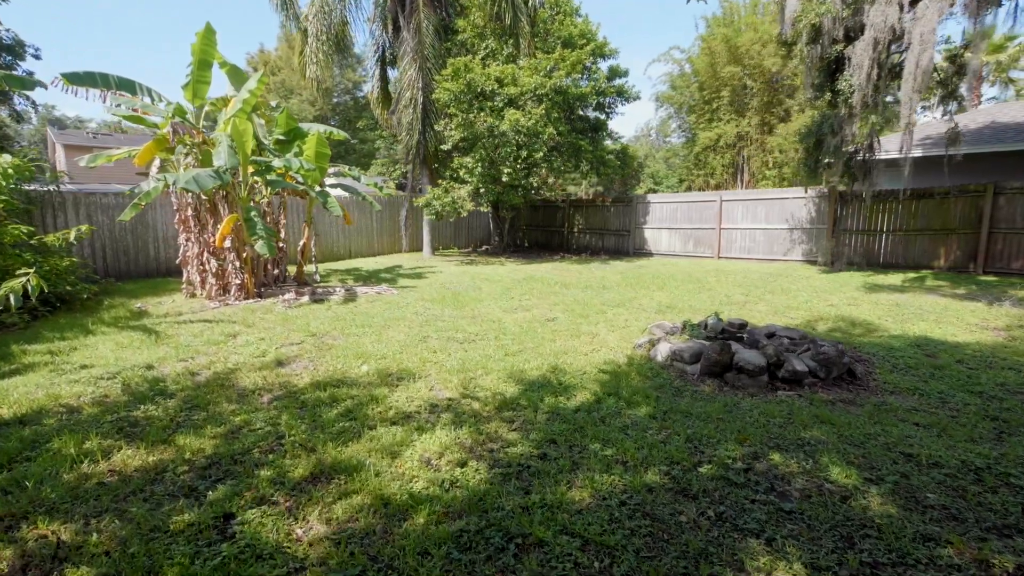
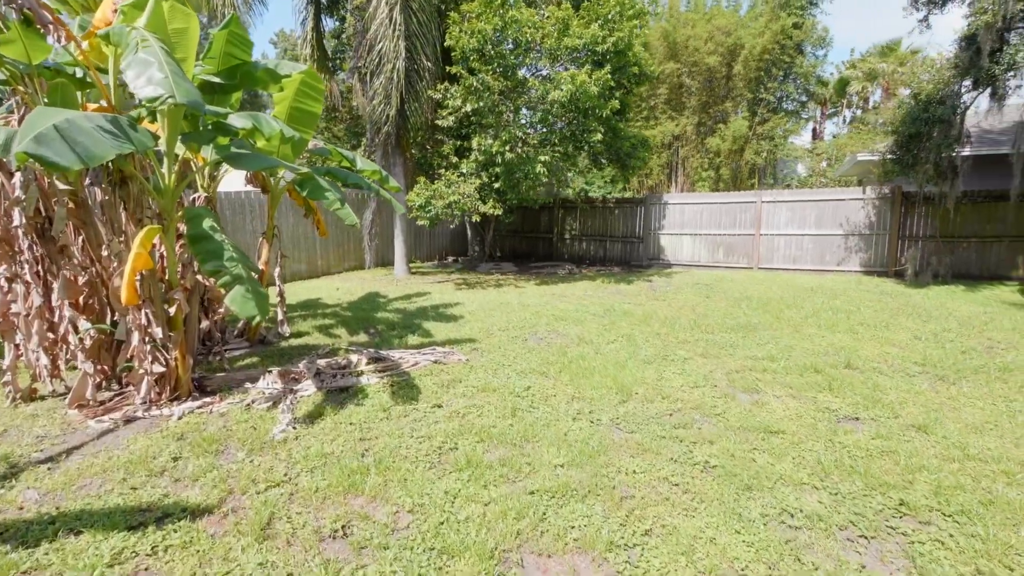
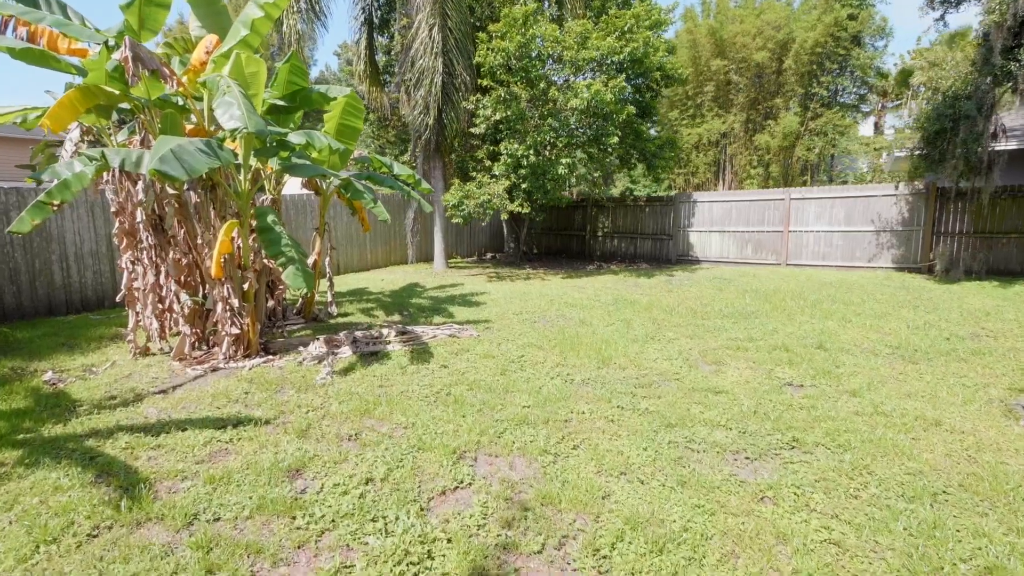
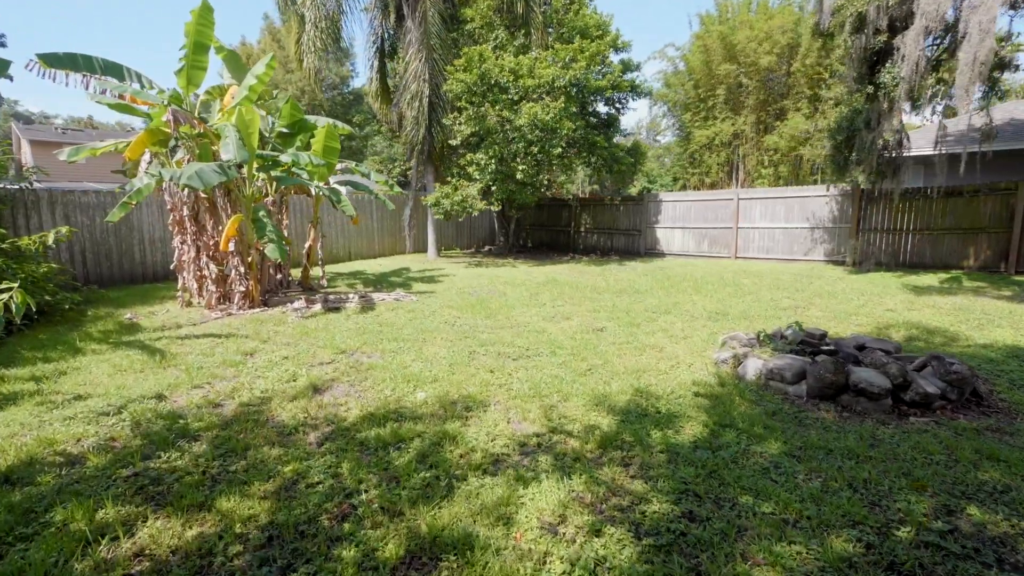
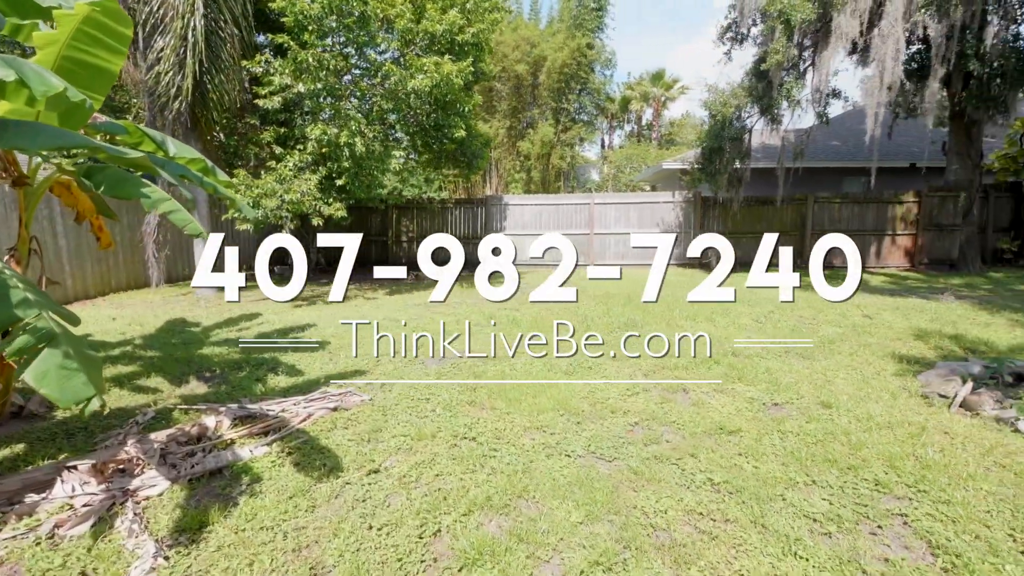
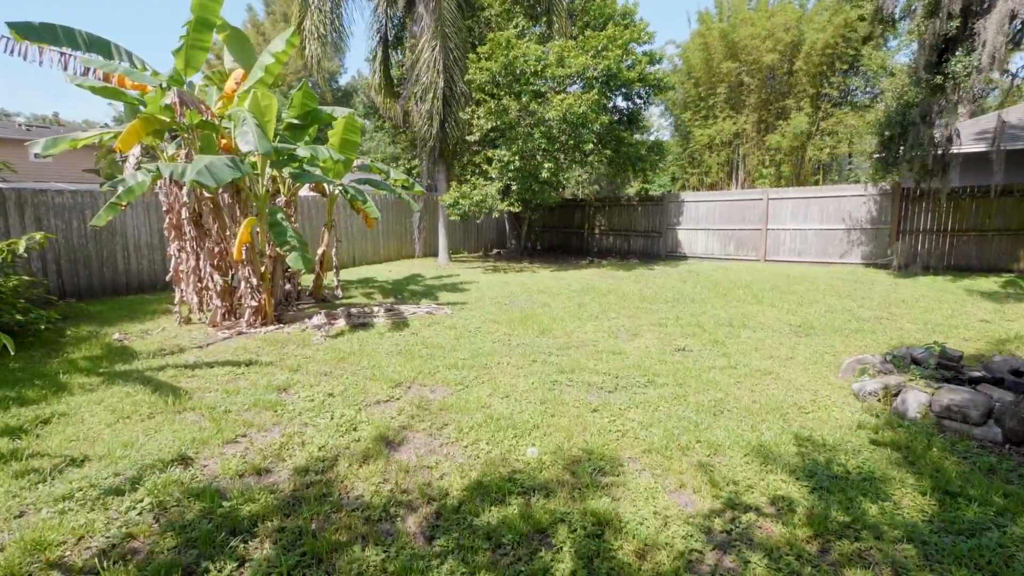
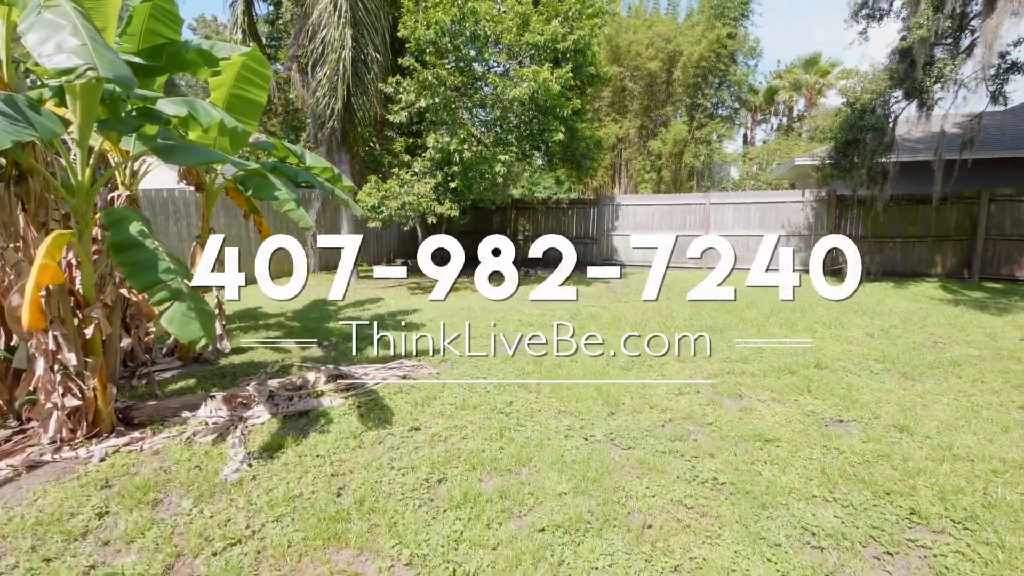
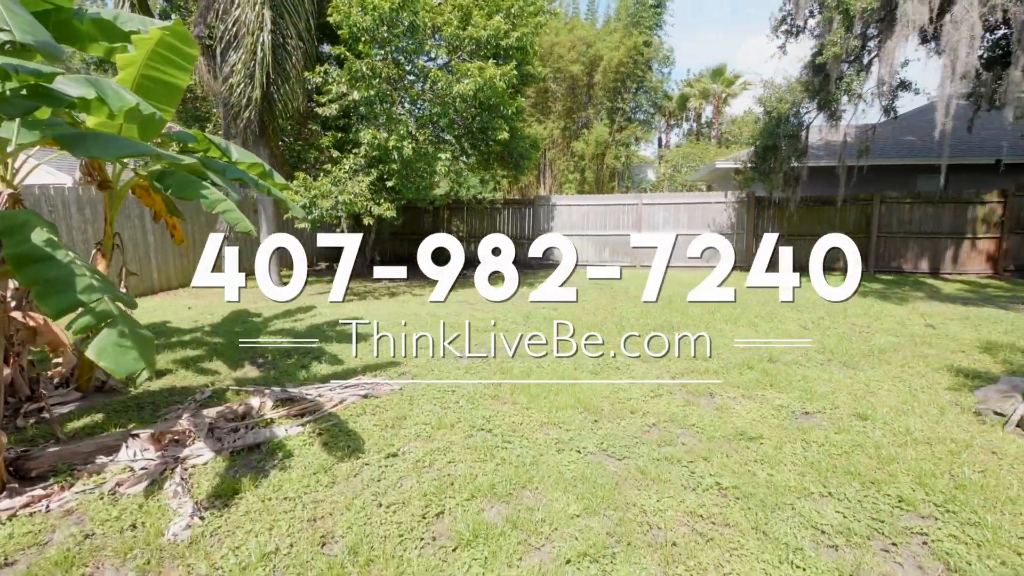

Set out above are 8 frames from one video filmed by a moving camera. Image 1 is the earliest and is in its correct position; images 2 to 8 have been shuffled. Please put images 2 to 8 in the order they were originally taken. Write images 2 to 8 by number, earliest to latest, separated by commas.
4, 6, 3, 2, 7, 8, 5
